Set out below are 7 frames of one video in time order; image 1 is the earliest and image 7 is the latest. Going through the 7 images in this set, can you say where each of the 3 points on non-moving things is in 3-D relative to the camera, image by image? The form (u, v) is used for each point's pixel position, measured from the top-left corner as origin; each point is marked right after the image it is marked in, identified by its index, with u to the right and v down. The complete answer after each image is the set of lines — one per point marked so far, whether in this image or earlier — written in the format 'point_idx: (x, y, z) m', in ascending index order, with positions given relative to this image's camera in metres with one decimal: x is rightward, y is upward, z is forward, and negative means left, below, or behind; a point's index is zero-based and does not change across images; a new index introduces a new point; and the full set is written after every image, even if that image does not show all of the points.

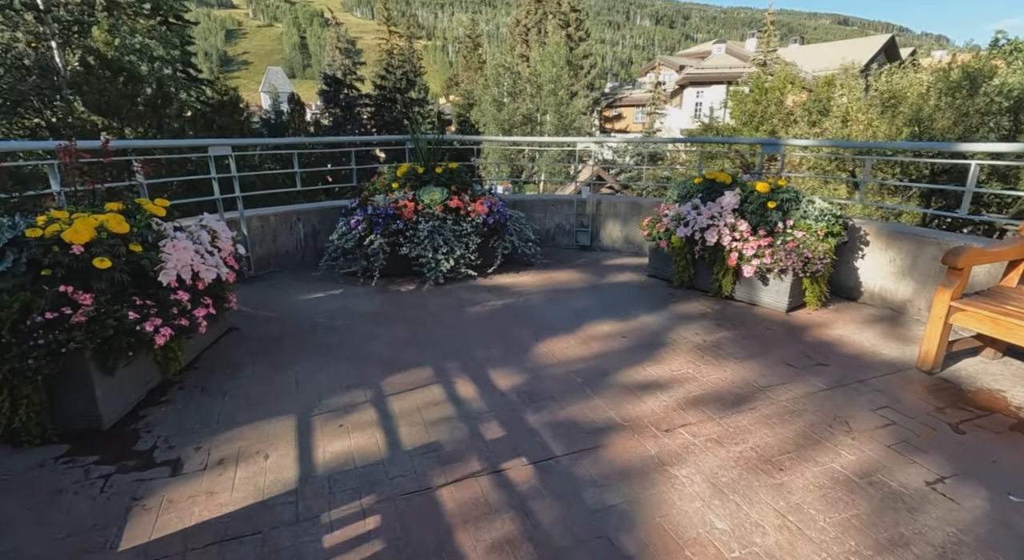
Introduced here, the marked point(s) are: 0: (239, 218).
0: (-2.1, +0.5, +4.1) m
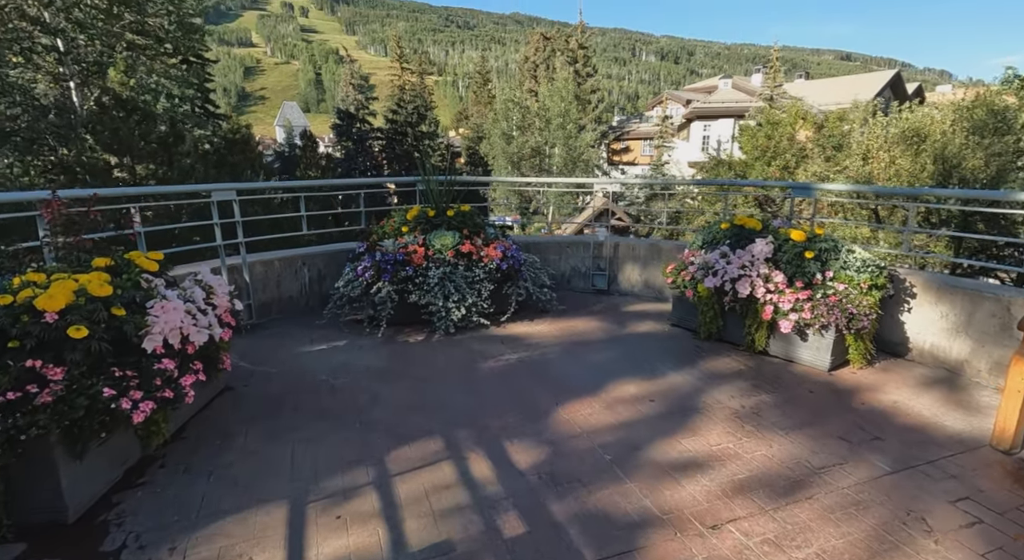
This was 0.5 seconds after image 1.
0: (-2.0, +0.1, +4.0) m
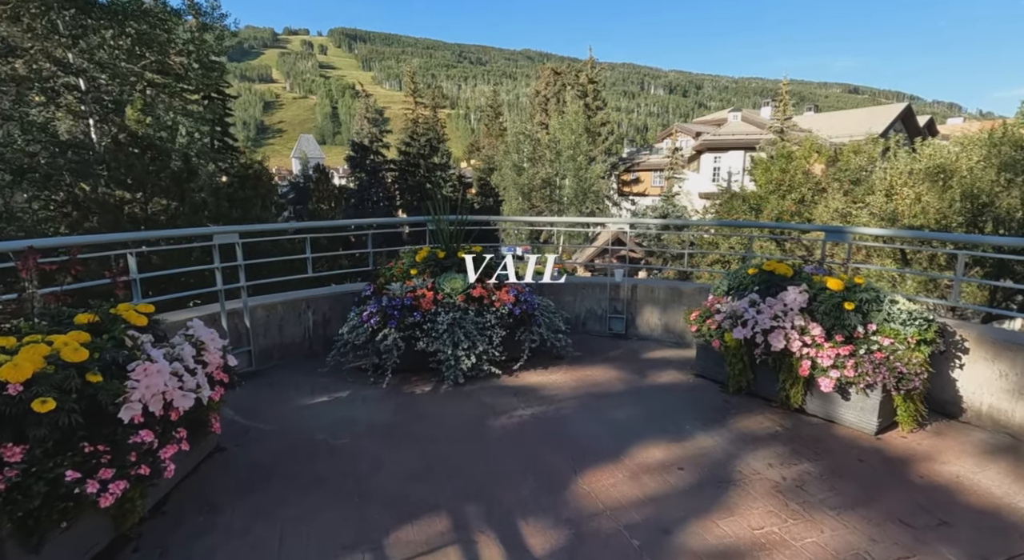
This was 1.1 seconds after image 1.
0: (-1.9, -0.2, +3.8) m
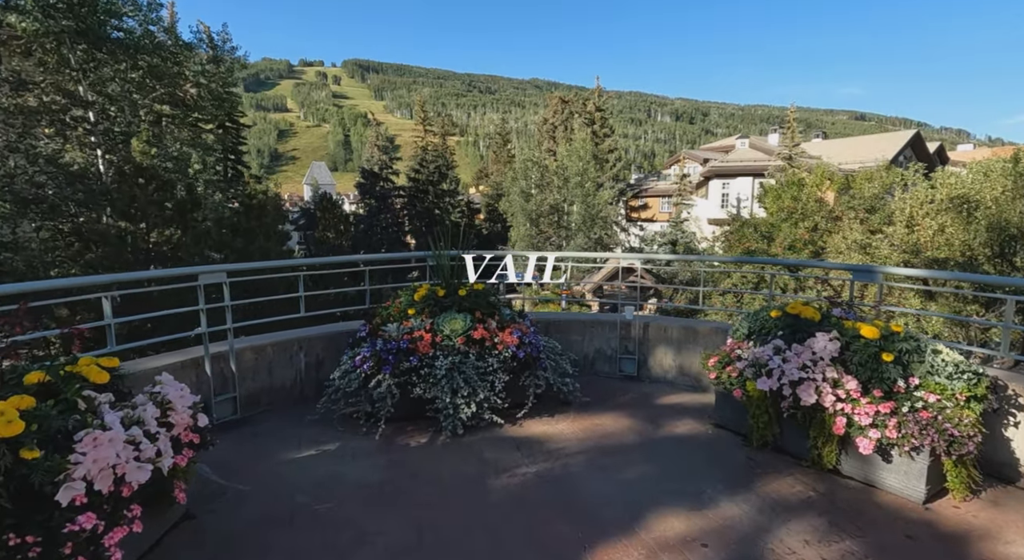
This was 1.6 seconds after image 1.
0: (-1.9, -0.5, +3.5) m
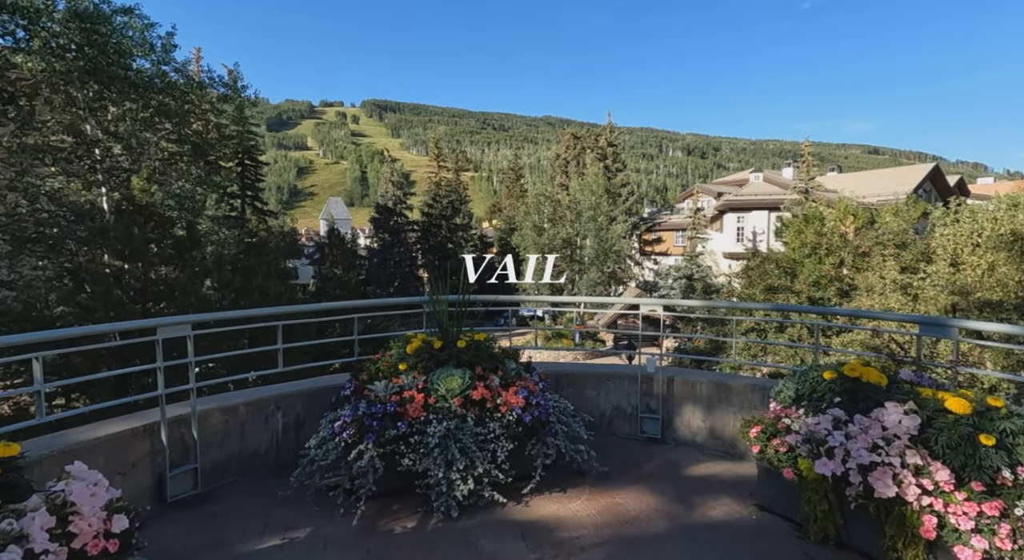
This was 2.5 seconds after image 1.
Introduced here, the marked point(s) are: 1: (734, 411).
0: (-1.9, -0.8, +3.1) m
1: (+1.6, -0.9, +3.8) m
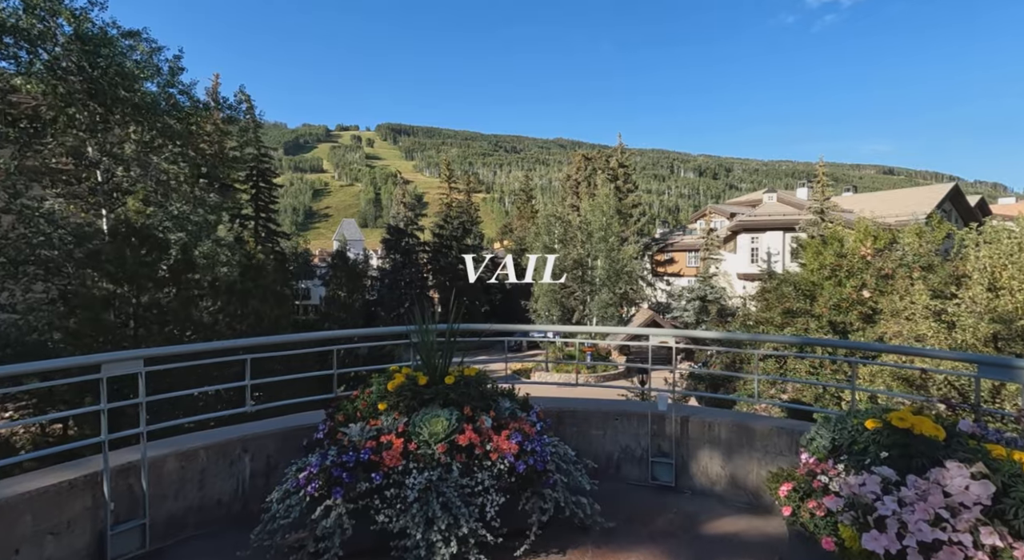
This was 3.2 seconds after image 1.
0: (-1.9, -1.0, +2.7) m
1: (+1.5, -1.1, +3.3) m
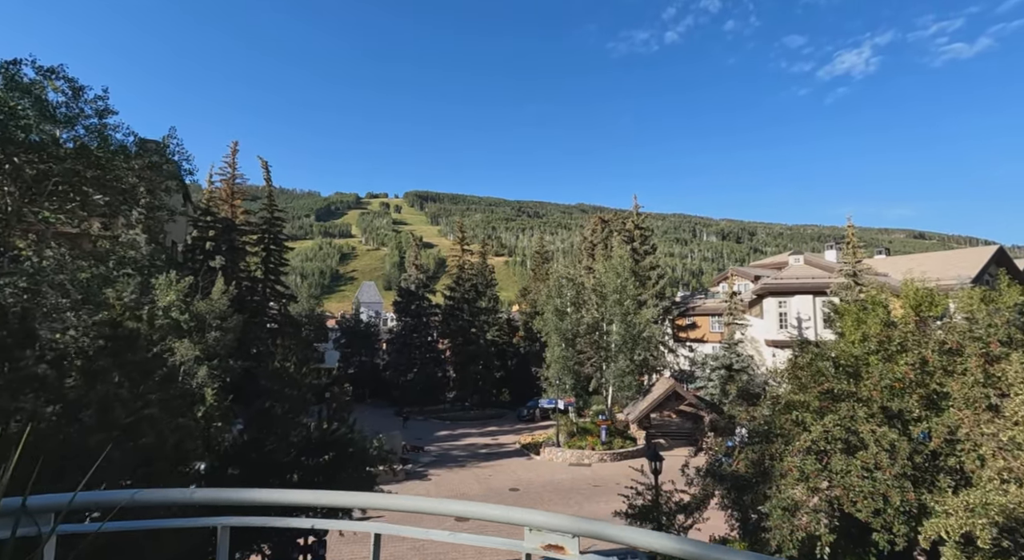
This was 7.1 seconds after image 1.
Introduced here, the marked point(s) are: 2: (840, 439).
0: (-2.9, -1.2, +0.7) m
1: (+0.6, -1.4, +1.1) m
2: (+6.2, -3.0, +10.0) m
